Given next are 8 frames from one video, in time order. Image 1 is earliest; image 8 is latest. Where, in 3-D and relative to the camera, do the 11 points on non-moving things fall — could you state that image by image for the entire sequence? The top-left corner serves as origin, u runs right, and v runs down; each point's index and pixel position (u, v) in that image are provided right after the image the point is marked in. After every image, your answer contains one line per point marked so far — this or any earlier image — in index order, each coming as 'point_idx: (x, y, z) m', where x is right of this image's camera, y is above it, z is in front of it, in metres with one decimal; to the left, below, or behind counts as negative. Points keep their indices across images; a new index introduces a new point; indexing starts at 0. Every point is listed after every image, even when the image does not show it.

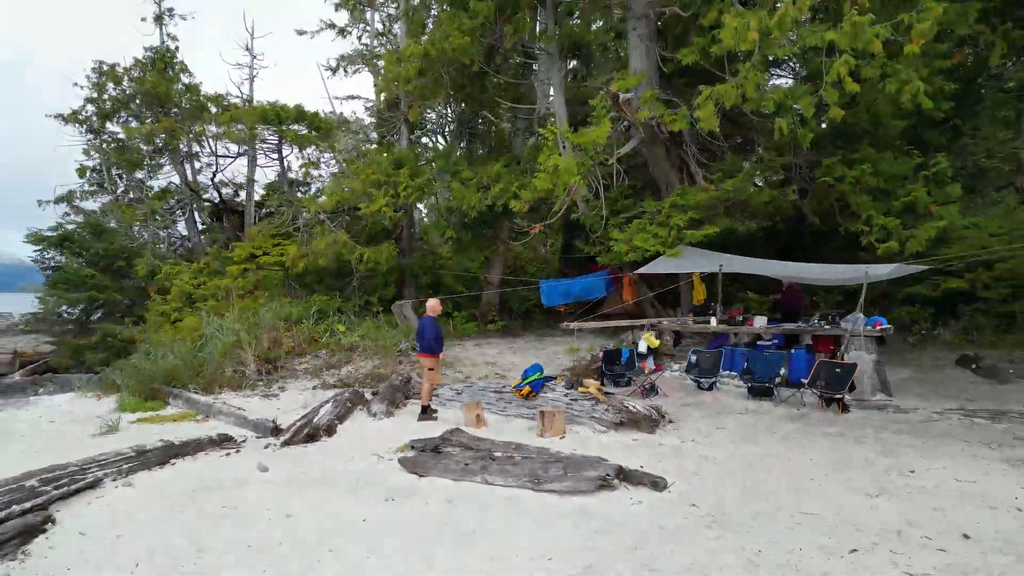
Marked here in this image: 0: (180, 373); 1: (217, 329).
0: (-4.7, -1.2, +7.2) m
1: (-4.8, -0.7, +8.4) m
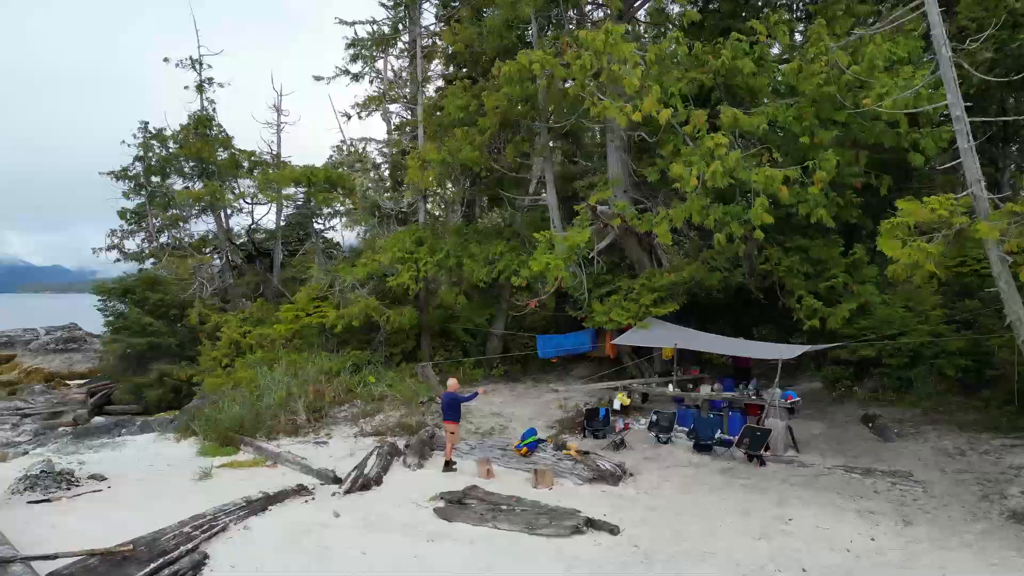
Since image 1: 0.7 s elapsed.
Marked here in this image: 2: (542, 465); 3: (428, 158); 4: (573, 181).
0: (-4.7, -2.3, +9.0) m
1: (-4.8, -1.8, +10.1) m
2: (+0.4, -2.4, +6.7) m
3: (-1.6, +2.4, +9.8) m
4: (+1.3, +2.2, +10.6) m
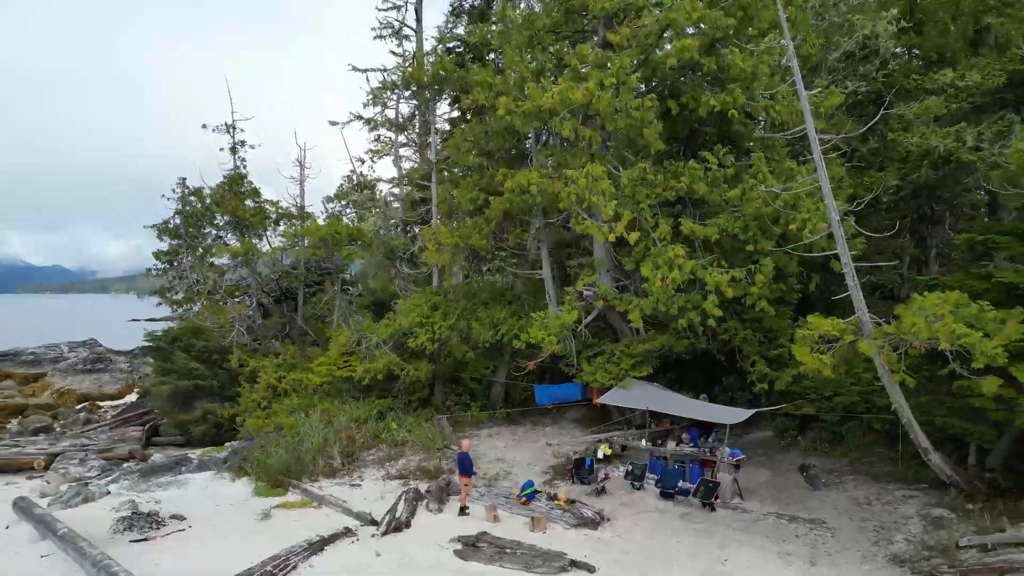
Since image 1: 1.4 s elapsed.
0: (-4.6, -3.8, +10.7) m
1: (-4.8, -3.2, +11.9) m
2: (+0.4, -3.8, +8.5) m
3: (-1.6, +1.0, +11.6) m
4: (+1.3, +0.8, +12.3) m
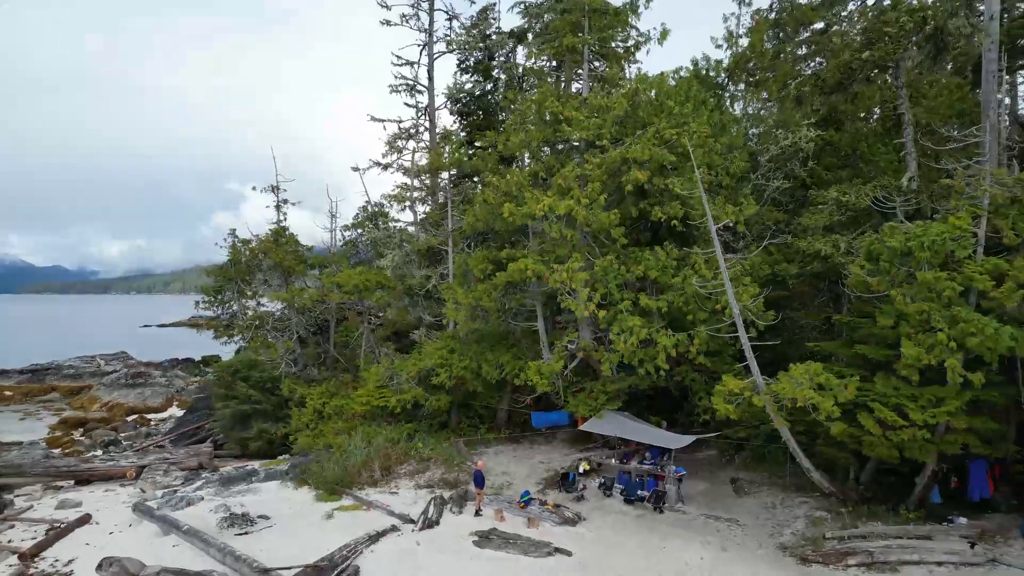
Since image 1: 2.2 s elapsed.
0: (-4.6, -5.2, +13.9) m
1: (-4.7, -4.7, +15.1) m
2: (+0.5, -5.2, +11.7) m
3: (-1.5, -0.4, +14.7) m
4: (+1.4, -0.6, +15.5) m
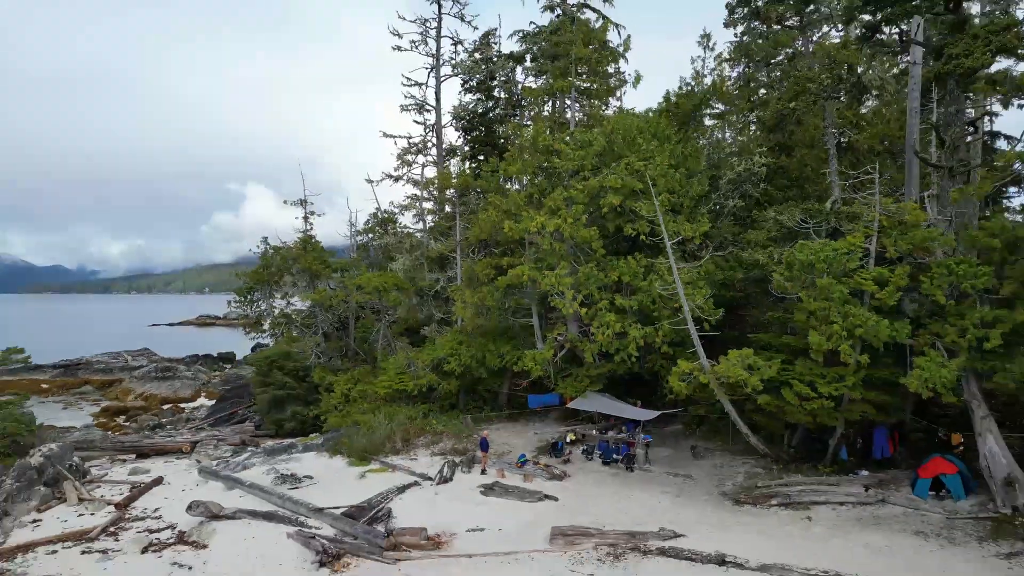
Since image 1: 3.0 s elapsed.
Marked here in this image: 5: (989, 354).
0: (-4.6, -5.2, +16.7) m
1: (-4.8, -4.7, +17.9) m
2: (+0.4, -5.3, +14.5) m
3: (-1.5, -0.5, +17.6) m
4: (+1.3, -0.7, +18.3) m
5: (+11.1, -1.5, +11.8) m
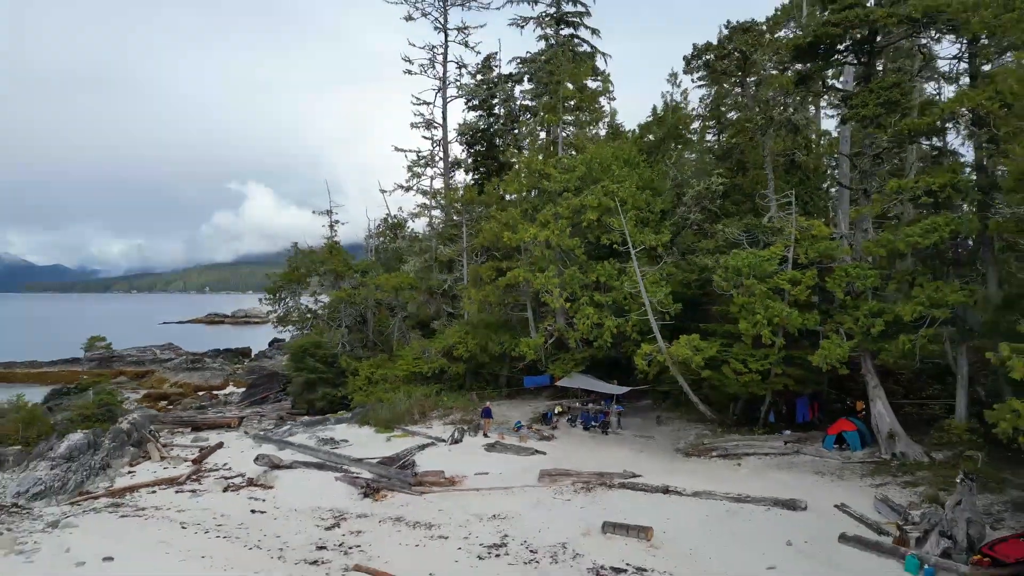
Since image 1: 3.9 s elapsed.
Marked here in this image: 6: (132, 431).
0: (-4.7, -5.2, +20.2) m
1: (-4.8, -4.7, +21.4) m
2: (+0.4, -5.2, +18.0) m
3: (-1.6, -0.4, +21.1) m
4: (+1.3, -0.6, +21.8) m
5: (+11.0, -1.5, +15.3) m
6: (-14.0, -5.3, +18.7) m
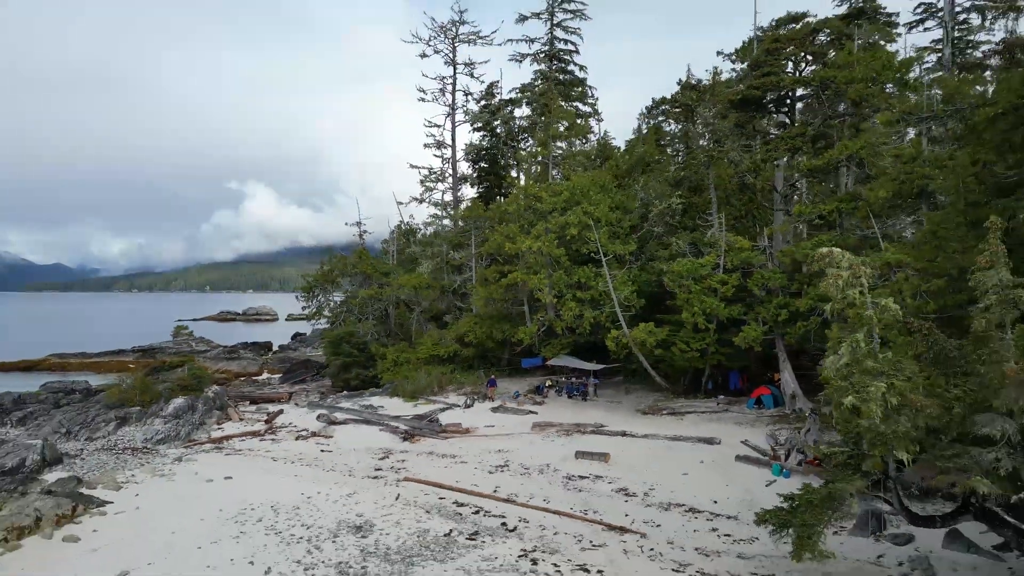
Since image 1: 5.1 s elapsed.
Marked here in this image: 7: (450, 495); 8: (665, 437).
0: (-4.7, -5.2, +25.5) m
1: (-4.8, -4.6, +26.6) m
2: (+0.4, -5.2, +23.2) m
3: (-1.6, -0.4, +26.3) m
4: (+1.3, -0.6, +27.1) m
5: (+11.0, -1.5, +20.5) m
6: (-14.0, -5.2, +24.0) m
7: (-1.9, -6.3, +15.4) m
8: (+5.6, -5.5, +18.6) m
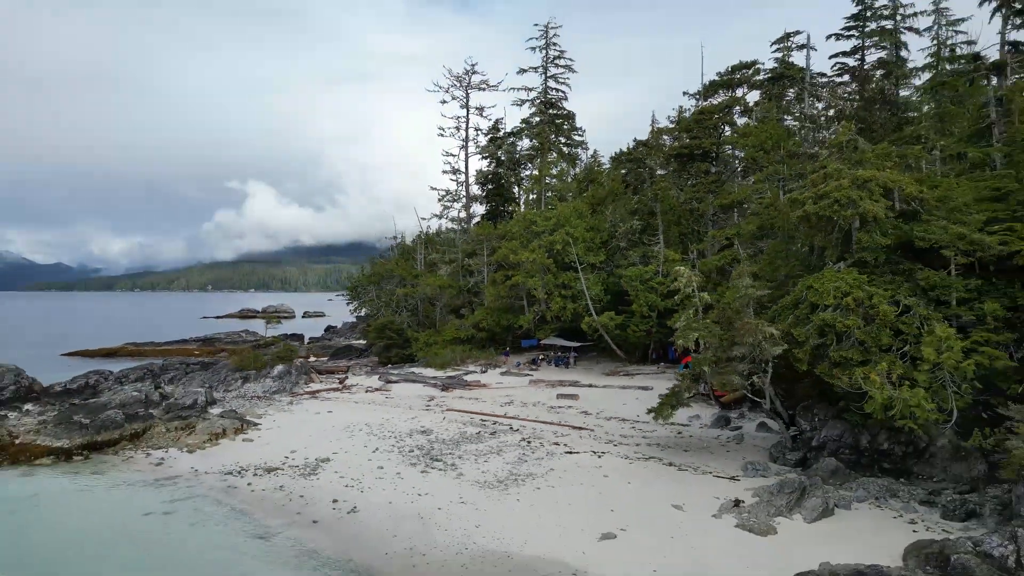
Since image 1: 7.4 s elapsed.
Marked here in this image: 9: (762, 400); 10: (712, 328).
0: (-4.5, -5.1, +34.8) m
1: (-4.6, -4.6, +36.0) m
2: (+0.6, -5.2, +32.6) m
3: (-1.4, -0.4, +35.6) m
4: (+1.5, -0.5, +36.4) m
5: (+11.2, -1.4, +29.8) m
6: (-13.8, -5.2, +33.3) m
7: (-1.7, -6.3, +24.7) m
8: (+5.8, -5.5, +28.0) m
9: (+9.0, -4.1, +18.2) m
10: (+7.1, -1.4, +18.1) m
